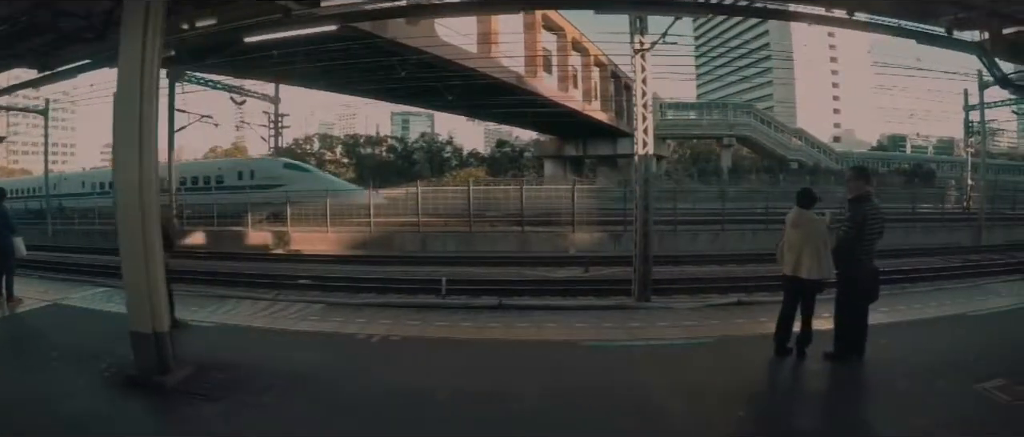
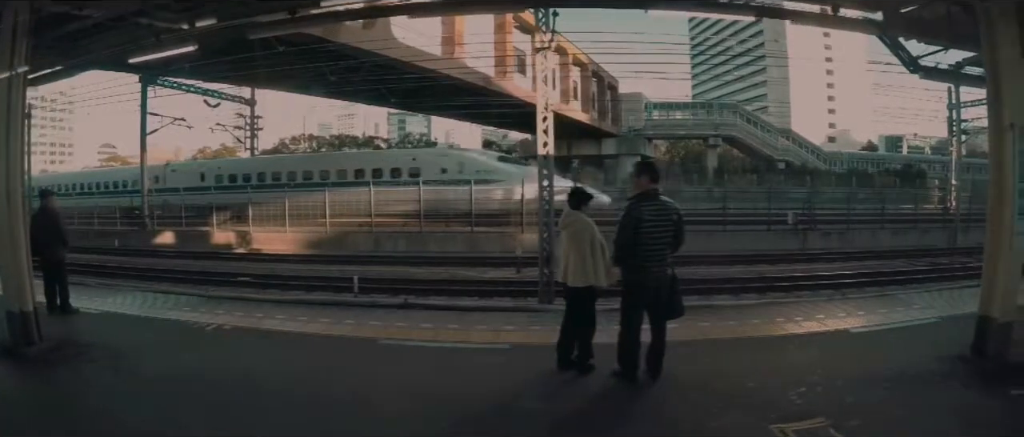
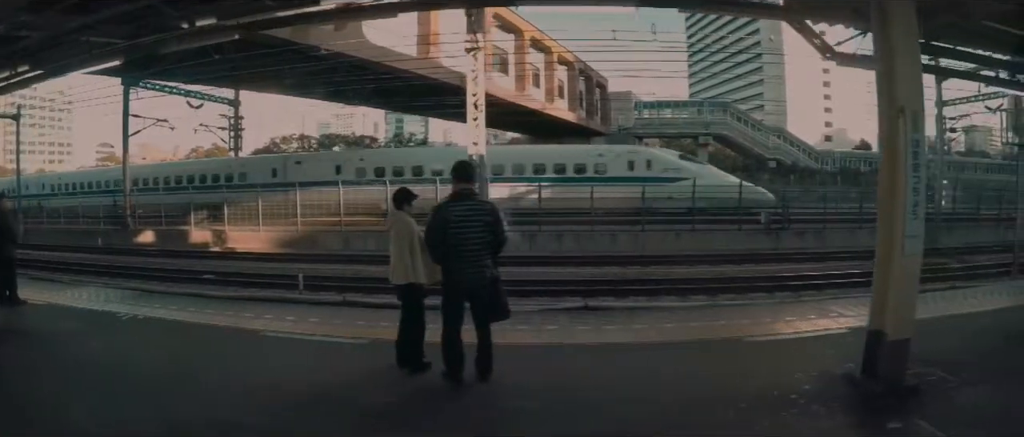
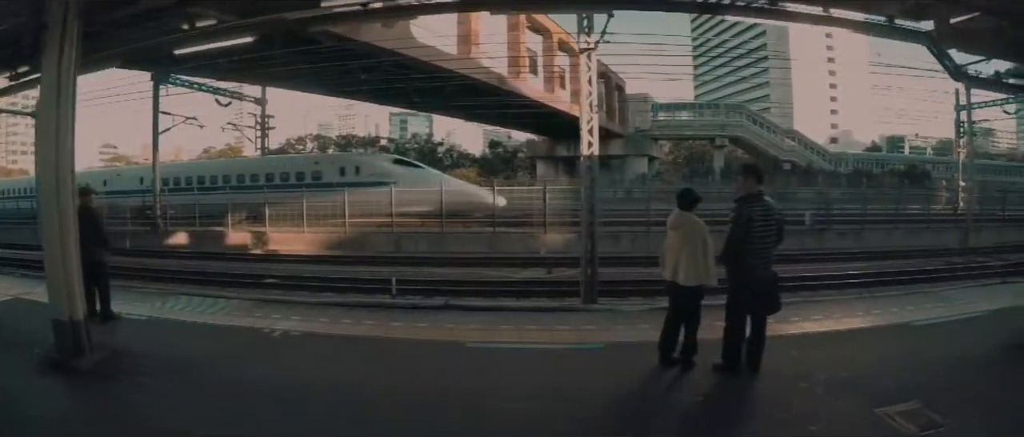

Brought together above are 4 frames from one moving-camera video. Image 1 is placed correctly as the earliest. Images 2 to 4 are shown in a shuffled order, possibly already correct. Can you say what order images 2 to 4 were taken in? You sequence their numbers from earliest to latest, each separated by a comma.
4, 2, 3
